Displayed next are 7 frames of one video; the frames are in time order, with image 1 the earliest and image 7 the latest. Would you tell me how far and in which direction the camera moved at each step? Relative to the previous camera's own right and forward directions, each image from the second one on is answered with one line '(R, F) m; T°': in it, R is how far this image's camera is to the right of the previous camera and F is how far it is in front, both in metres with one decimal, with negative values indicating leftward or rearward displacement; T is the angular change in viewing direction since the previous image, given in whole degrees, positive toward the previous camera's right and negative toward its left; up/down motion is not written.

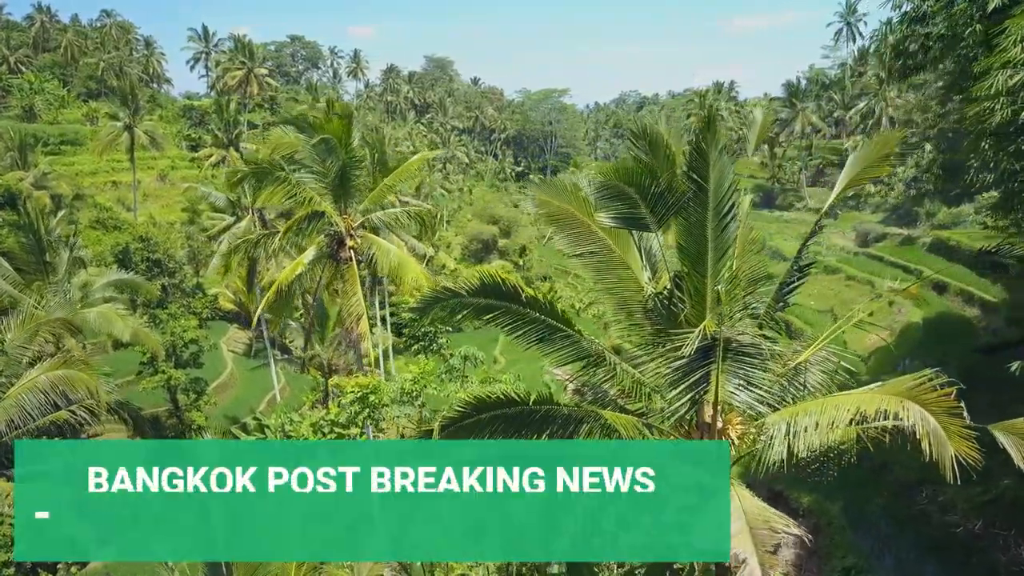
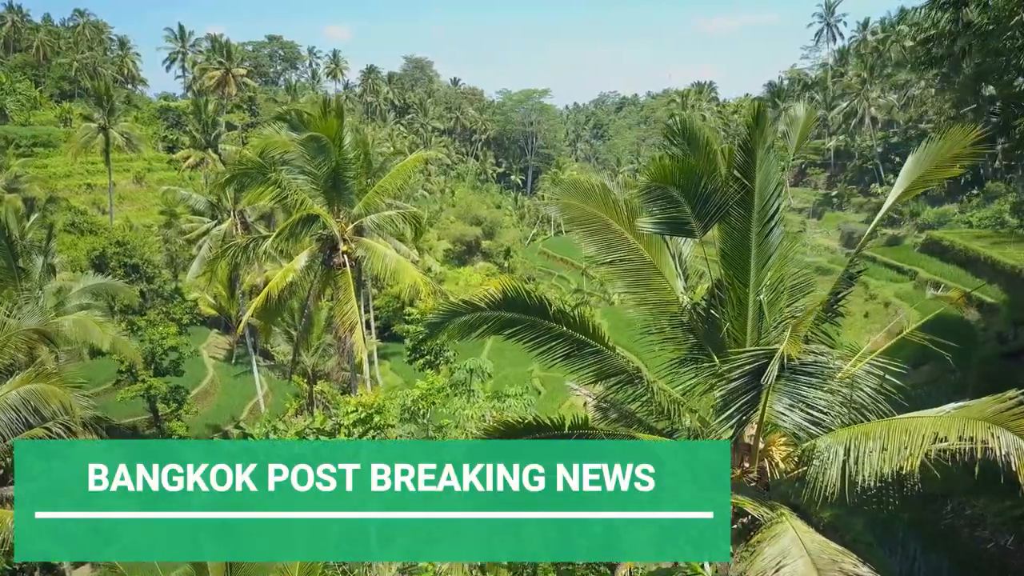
(-0.3, +0.5) m; +1°
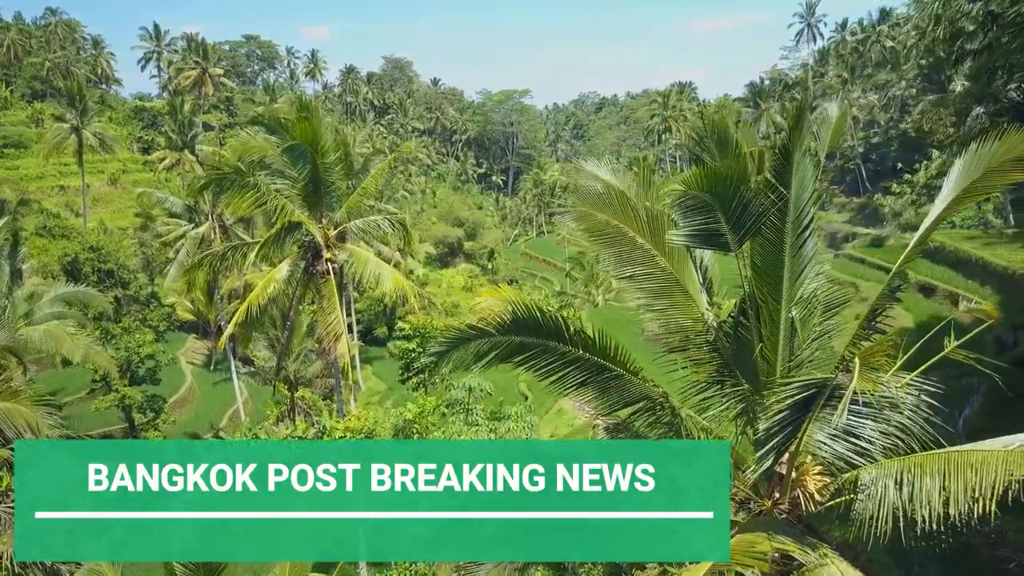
(-0.2, +0.5) m; +1°
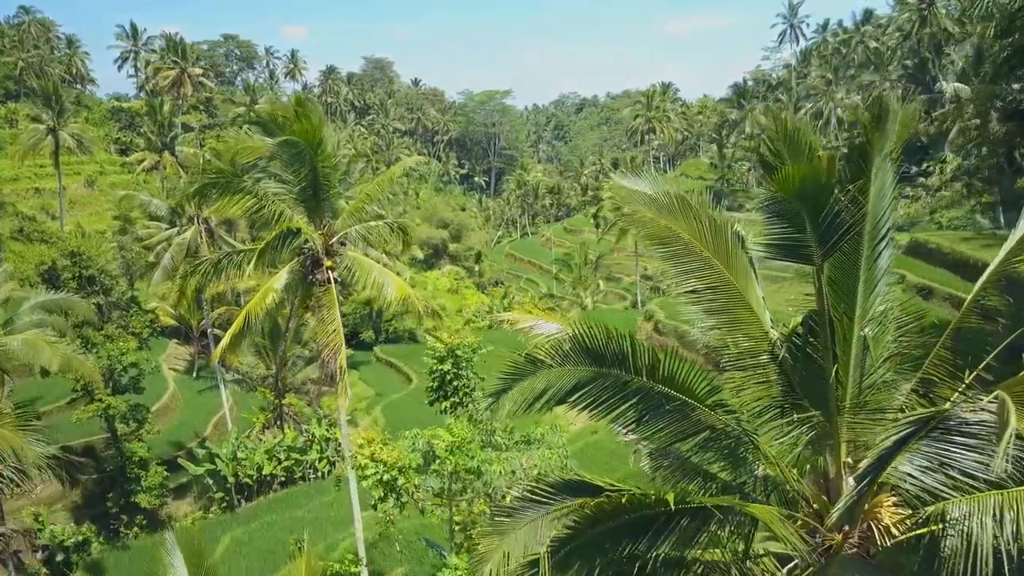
(-0.4, +0.5) m; +1°
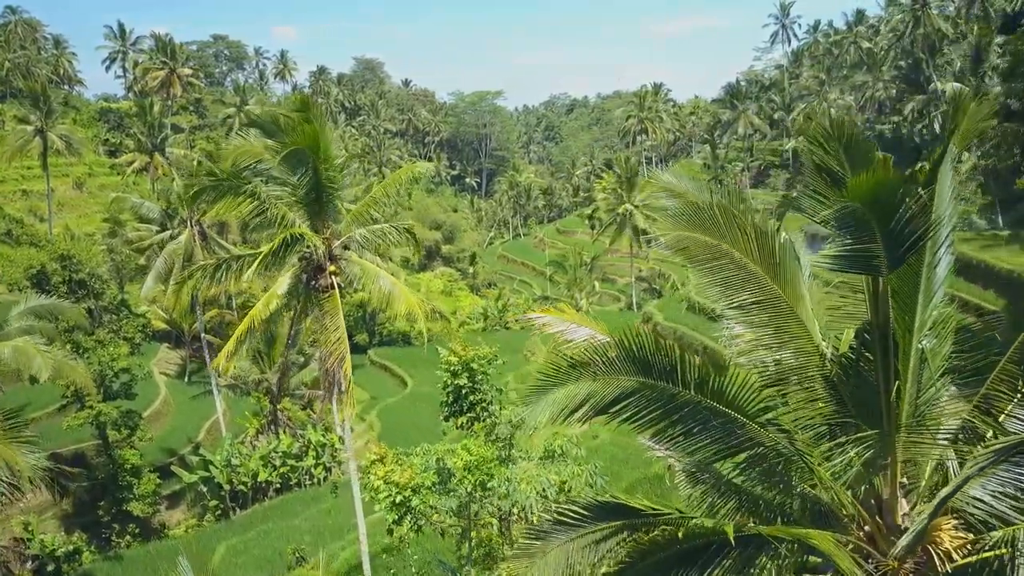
(-0.3, +0.3) m; +1°
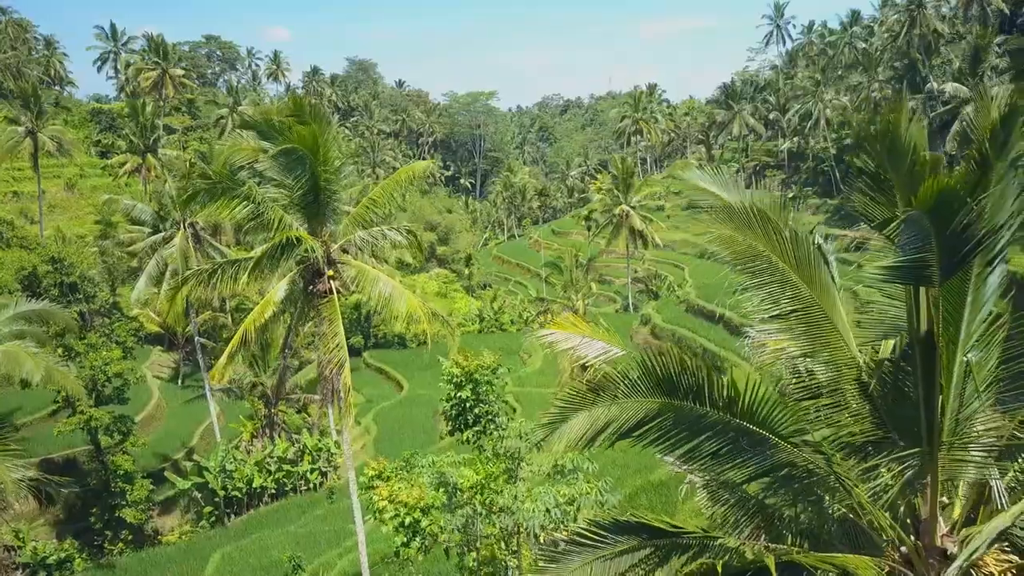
(-0.1, +0.3) m; 0°
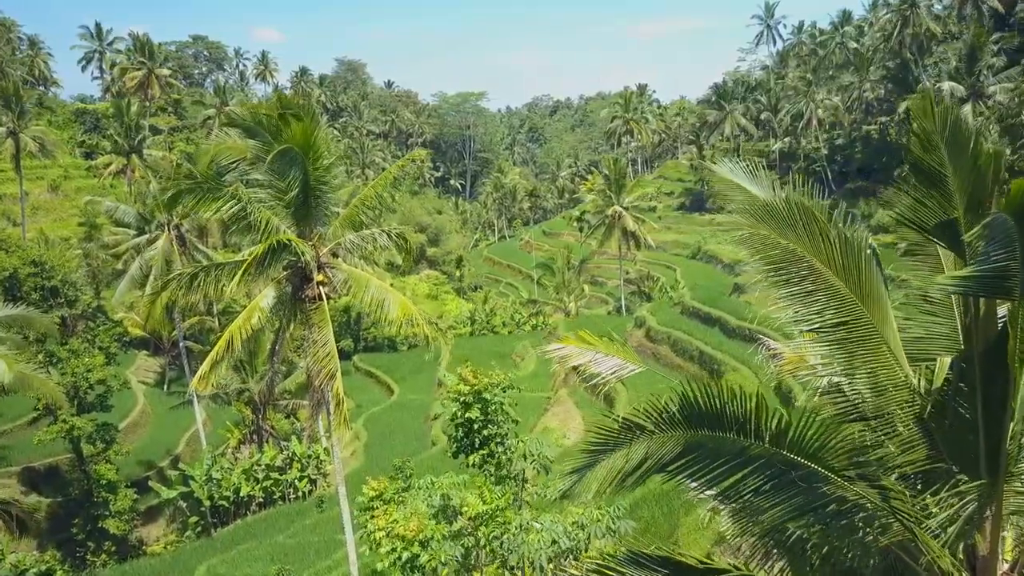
(-0.1, +0.5) m; +1°
